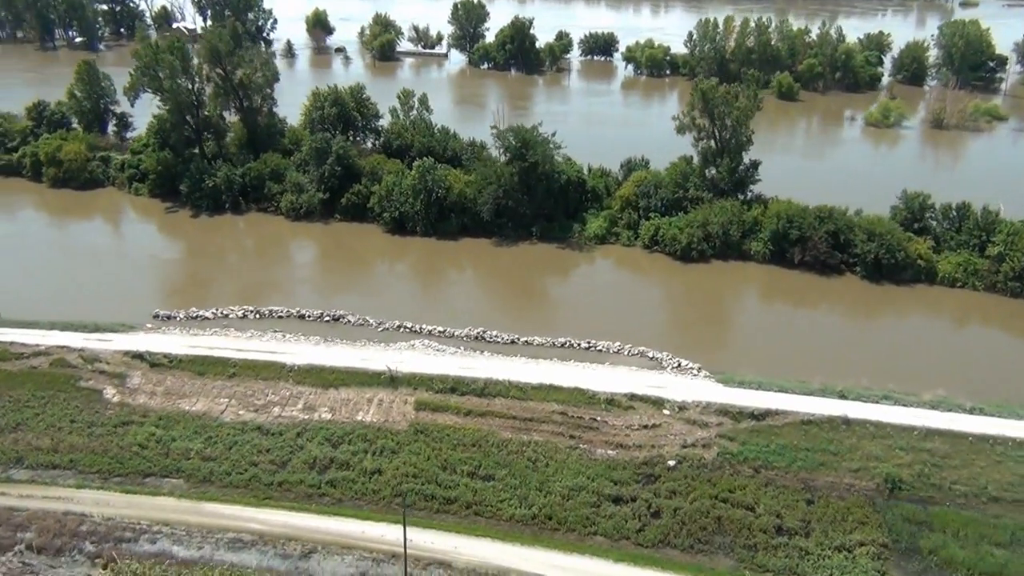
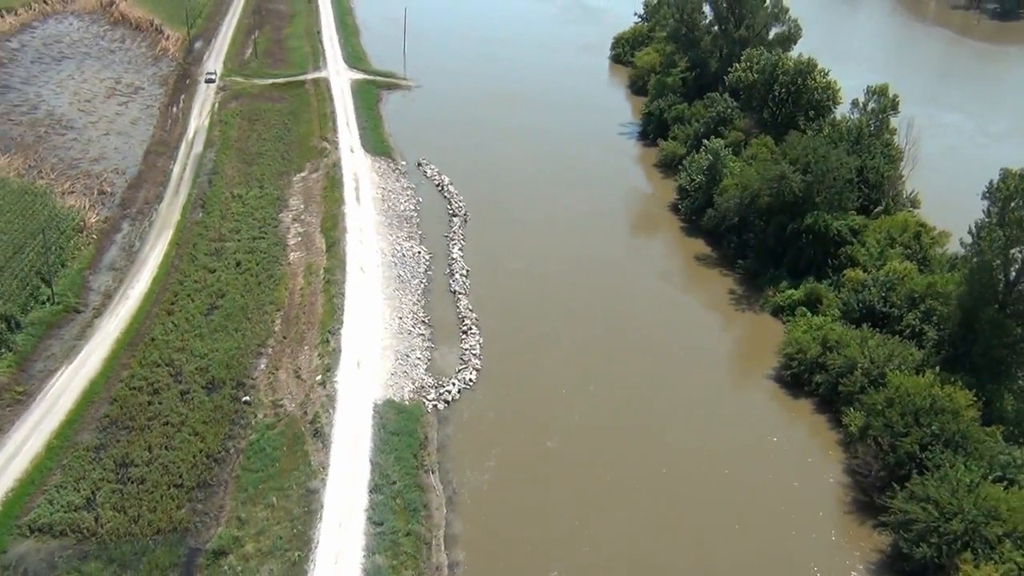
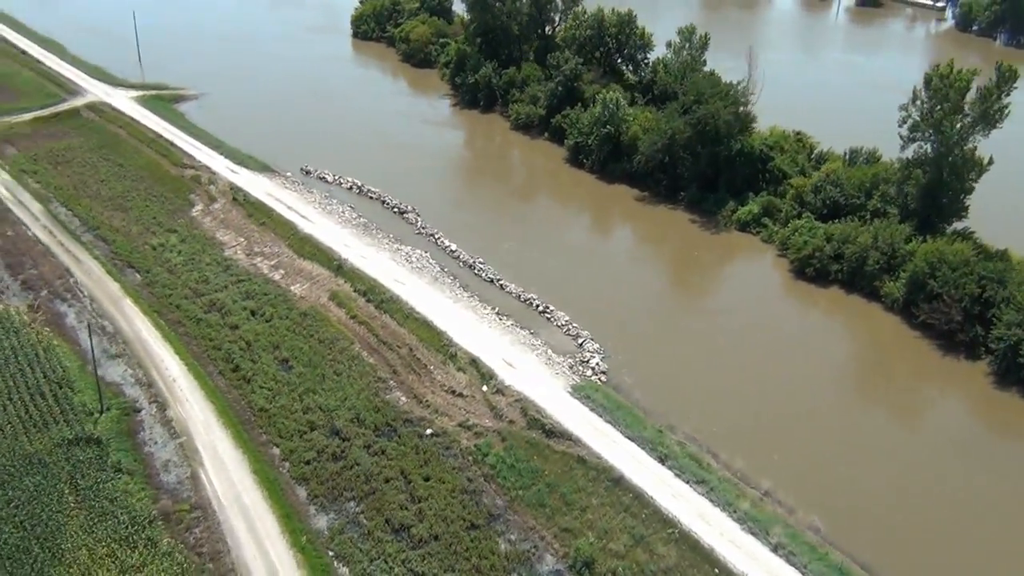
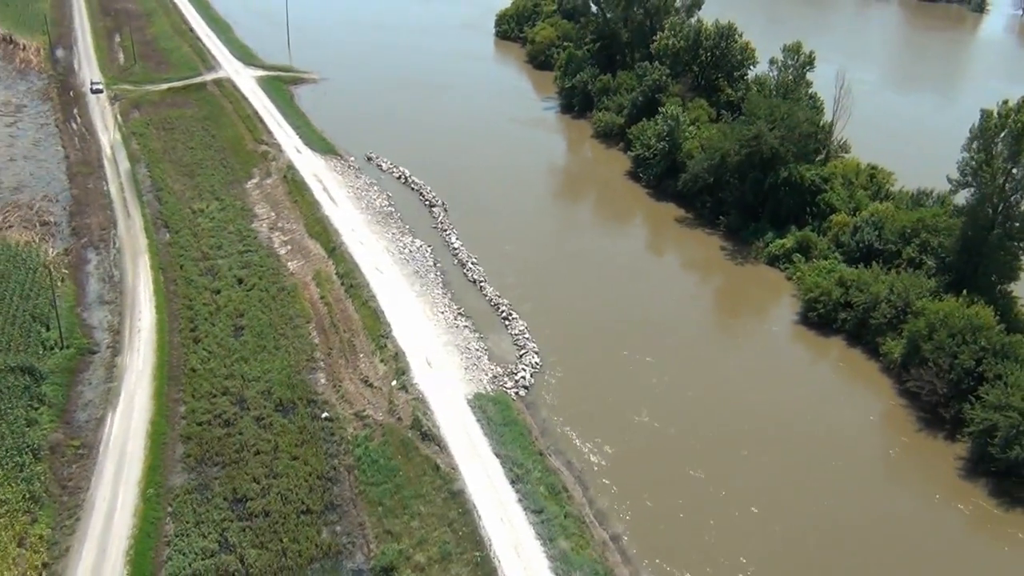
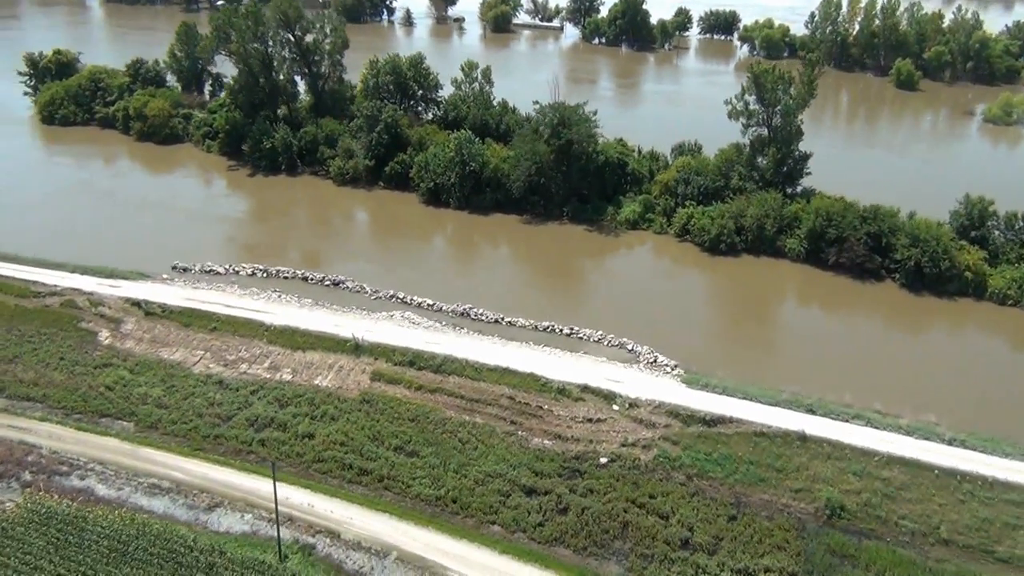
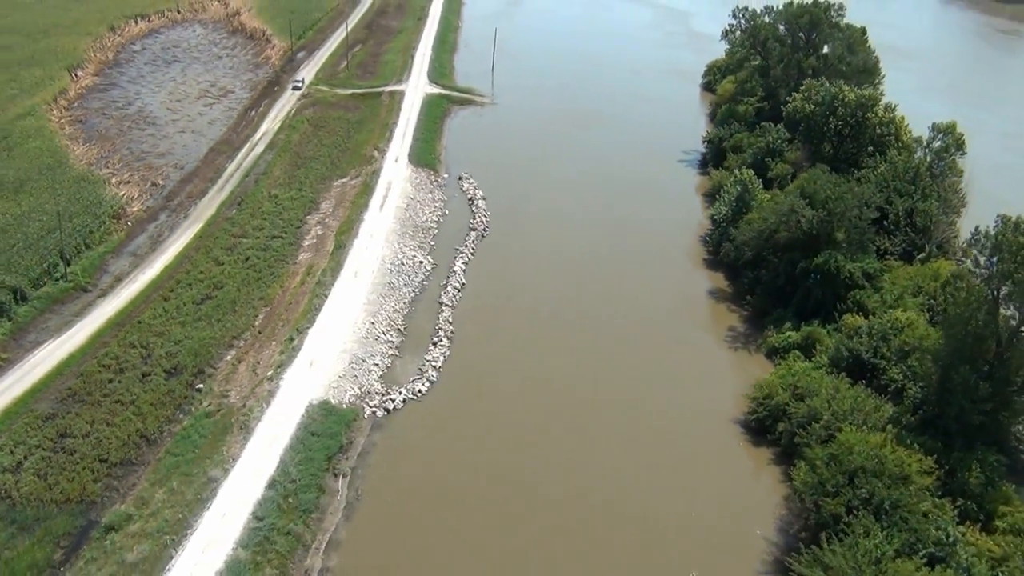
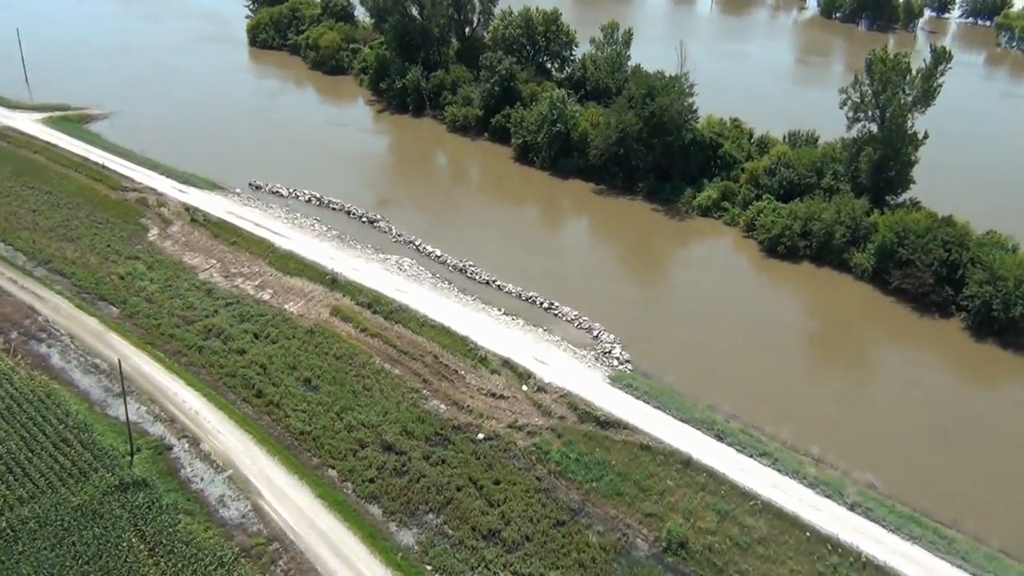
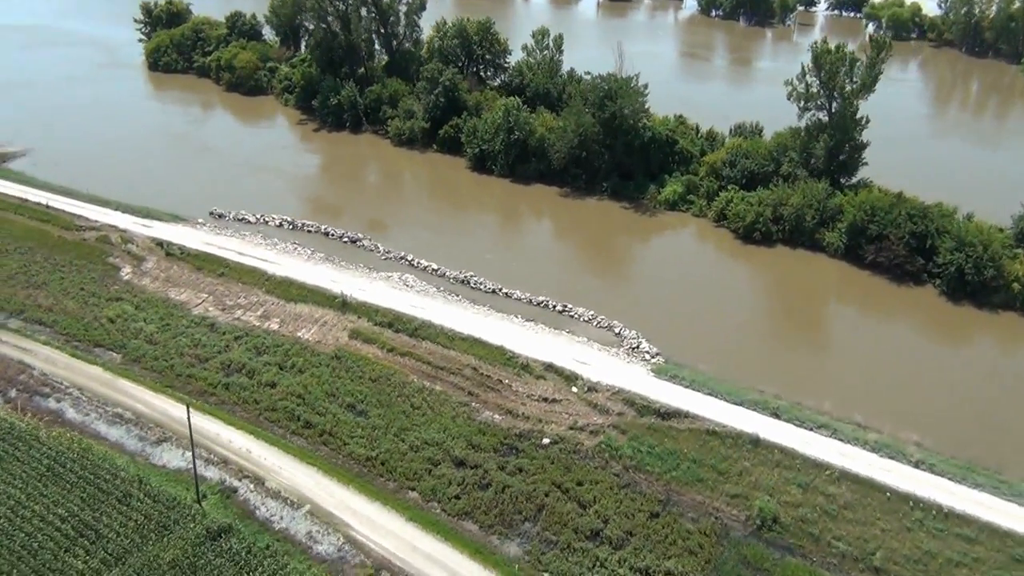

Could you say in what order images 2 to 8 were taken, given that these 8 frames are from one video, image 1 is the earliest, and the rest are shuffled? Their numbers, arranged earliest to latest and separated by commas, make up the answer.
5, 8, 7, 3, 4, 2, 6
